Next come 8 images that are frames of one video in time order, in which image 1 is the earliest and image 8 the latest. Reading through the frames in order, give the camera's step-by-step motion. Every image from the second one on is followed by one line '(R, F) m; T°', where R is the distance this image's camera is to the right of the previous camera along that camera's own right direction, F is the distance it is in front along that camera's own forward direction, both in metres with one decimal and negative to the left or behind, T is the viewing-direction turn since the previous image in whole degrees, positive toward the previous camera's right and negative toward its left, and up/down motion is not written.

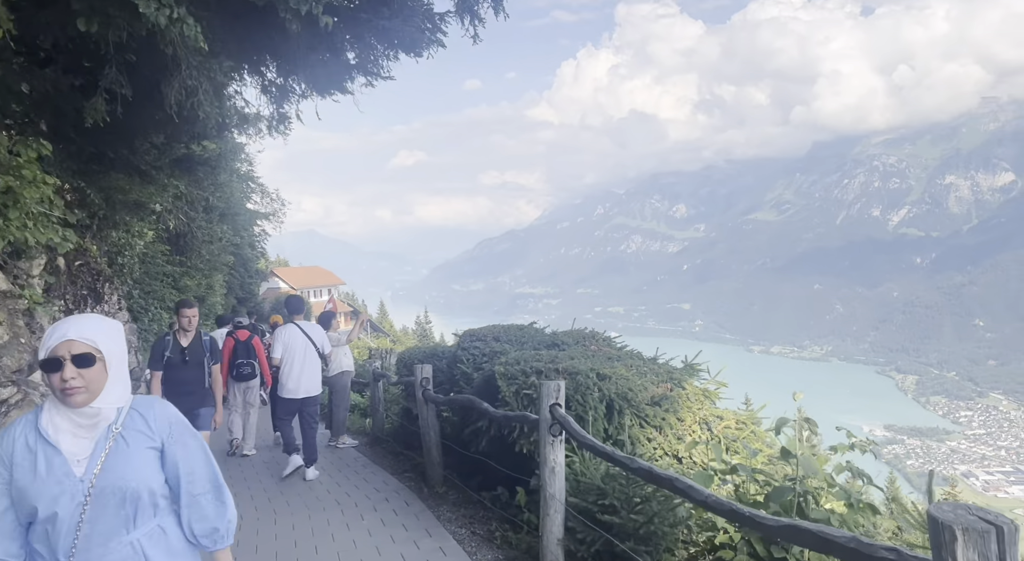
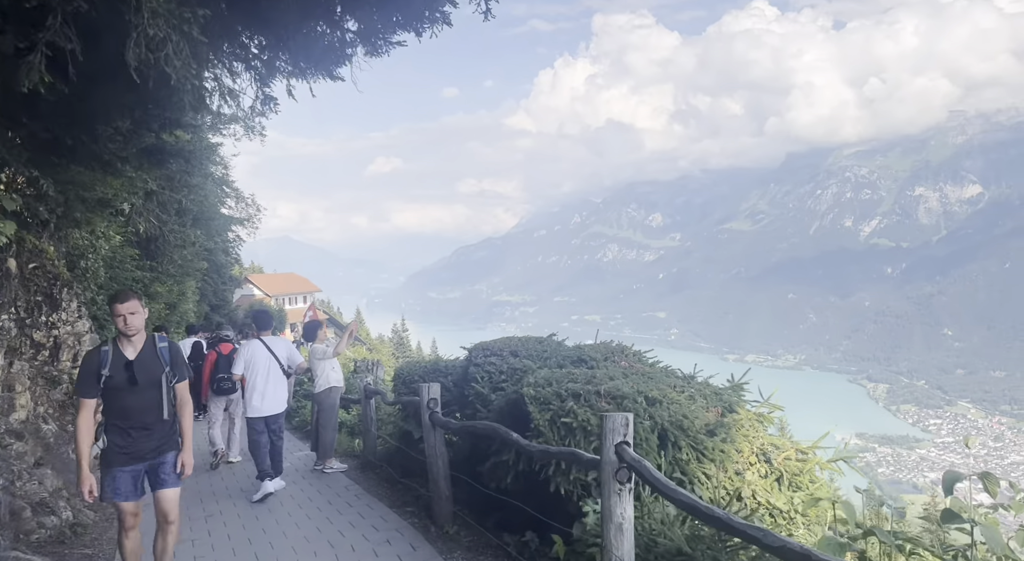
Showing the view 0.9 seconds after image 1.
(-0.3, +0.9) m; +2°
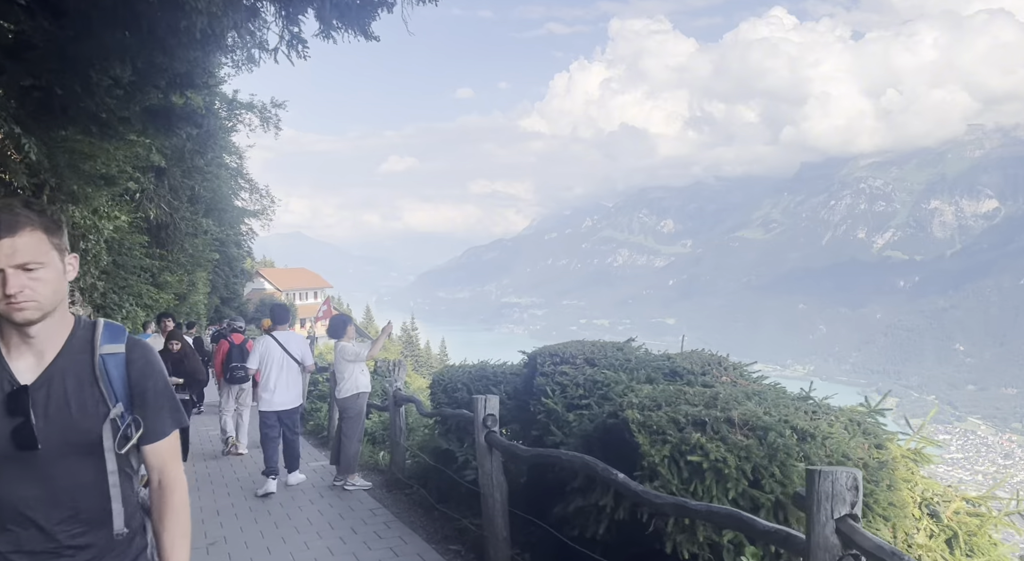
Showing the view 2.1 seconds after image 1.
(-0.4, +1.1) m; -1°
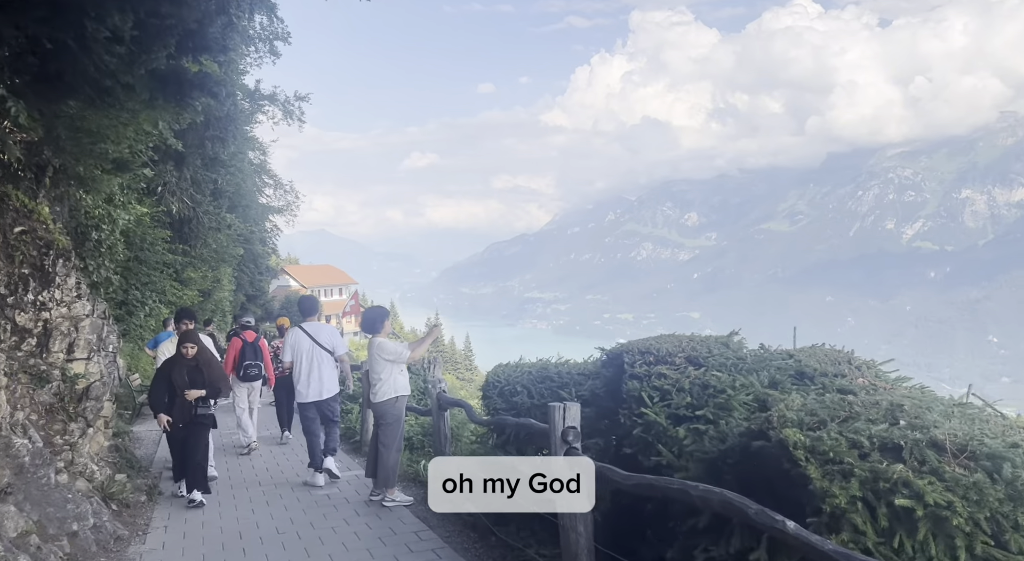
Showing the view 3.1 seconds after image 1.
(-0.3, +0.9) m; -2°
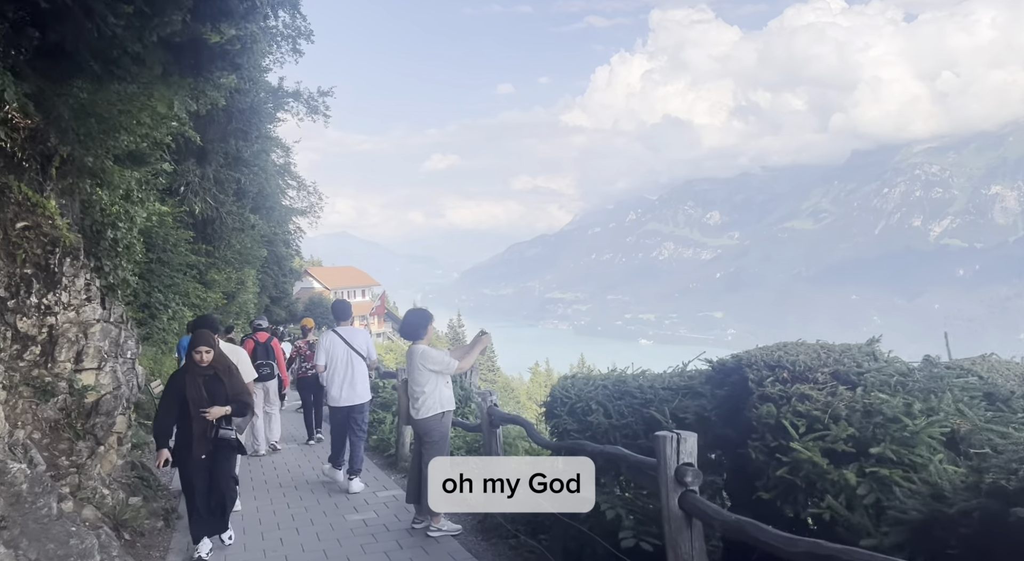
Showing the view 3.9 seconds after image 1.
(-0.3, +0.8) m; -2°
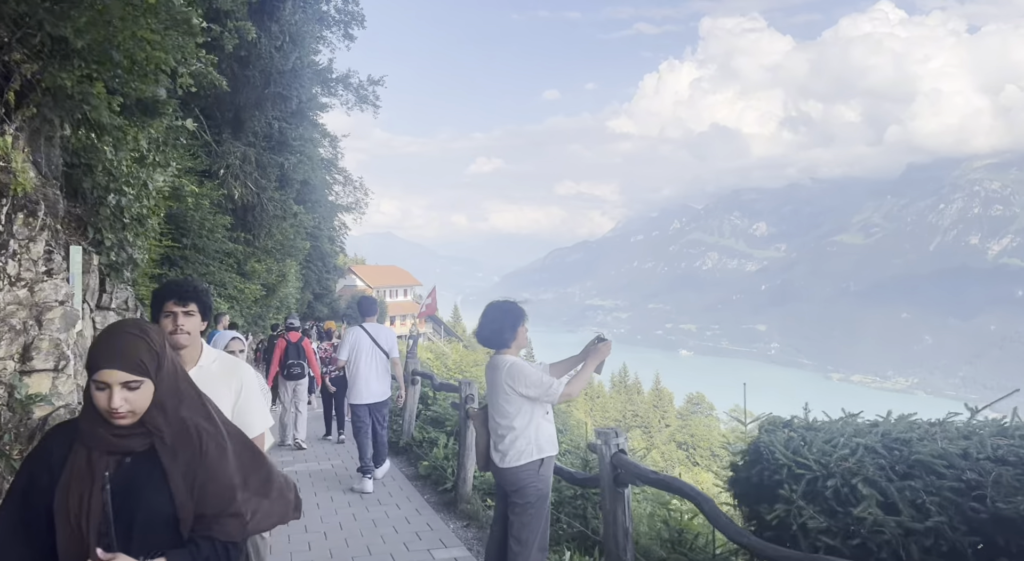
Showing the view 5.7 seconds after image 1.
(-0.5, +1.9) m; -3°
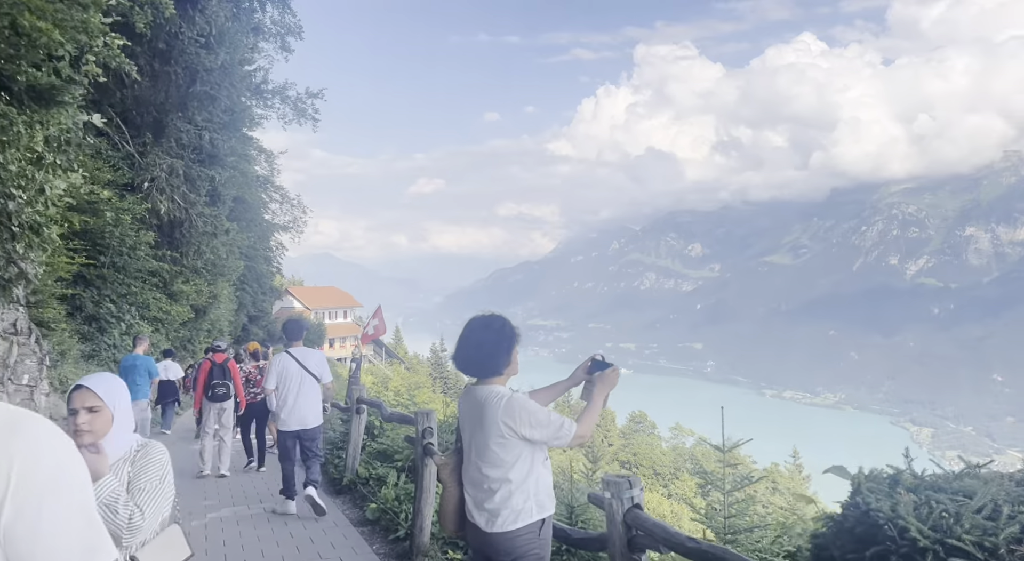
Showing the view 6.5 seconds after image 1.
(-0.2, +0.9) m; +4°
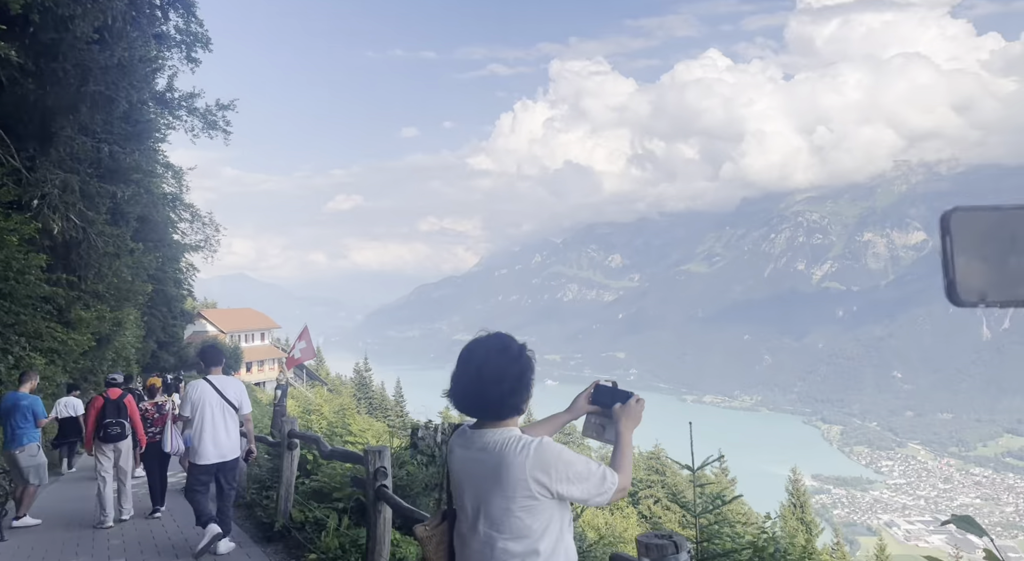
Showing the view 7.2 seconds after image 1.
(-0.2, +0.9) m; +6°
